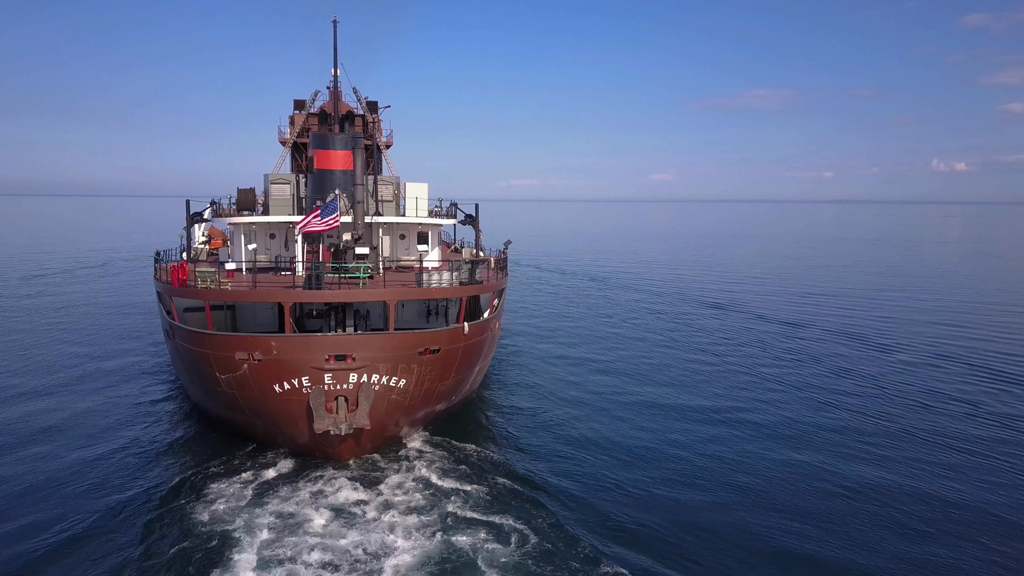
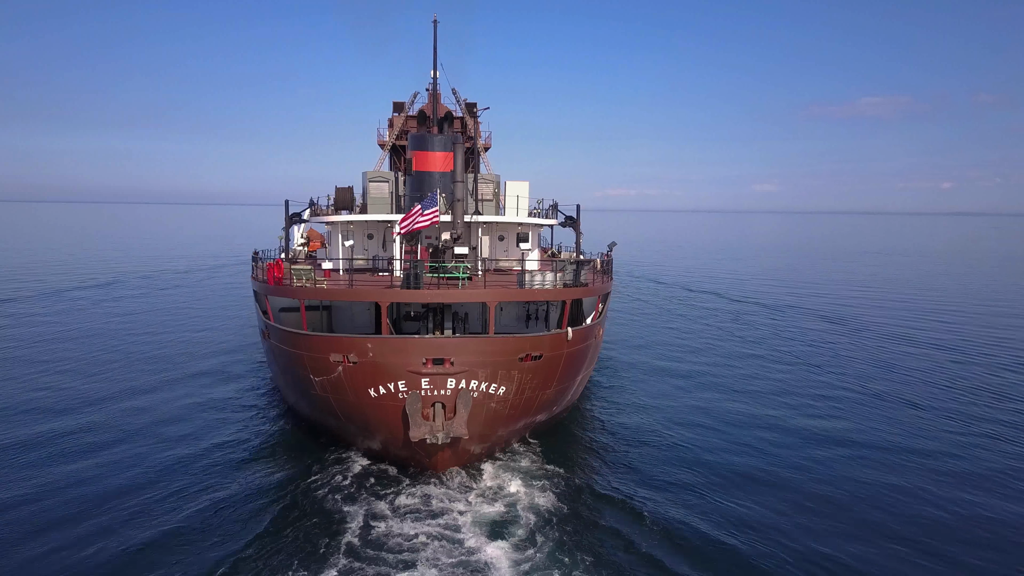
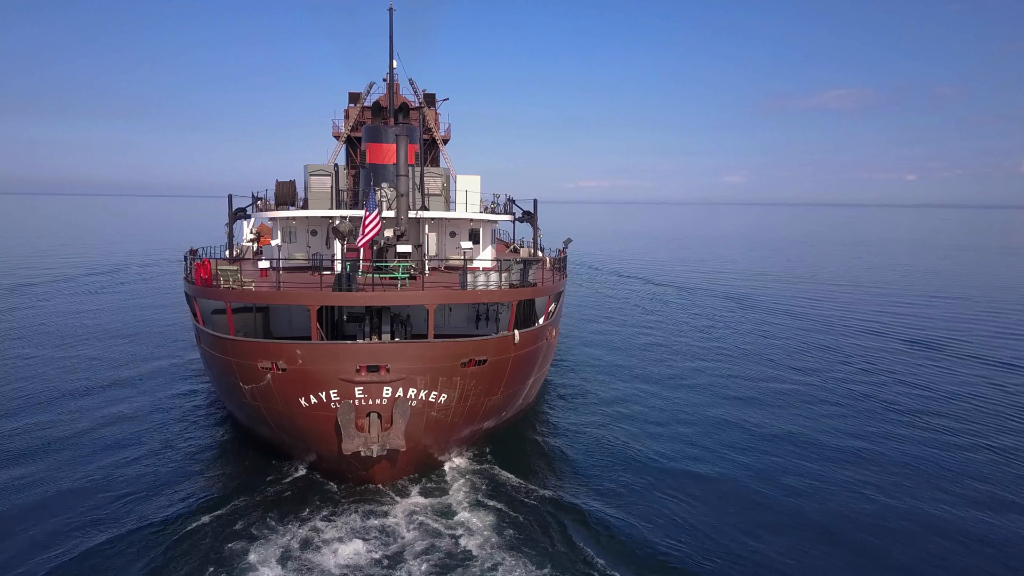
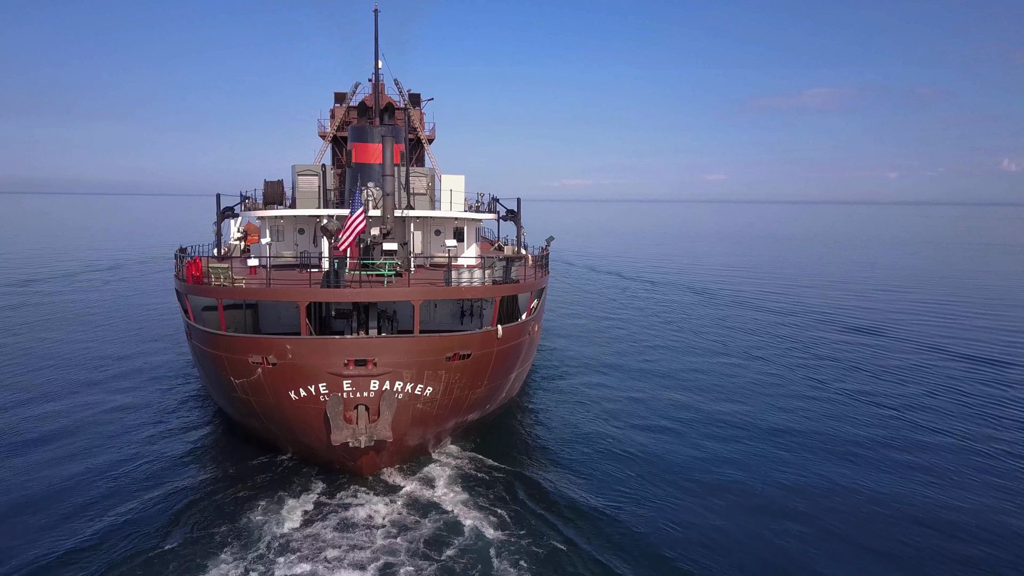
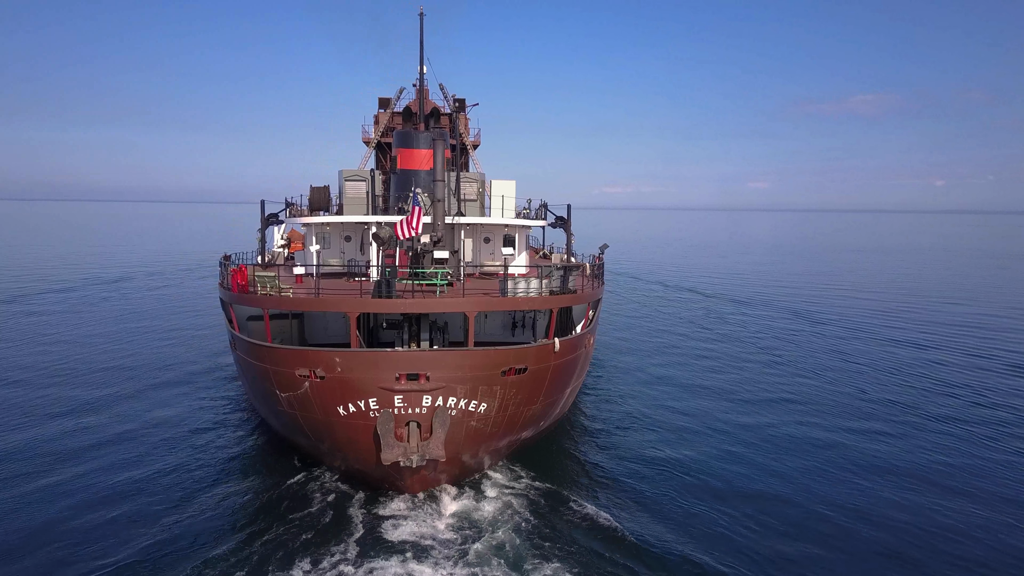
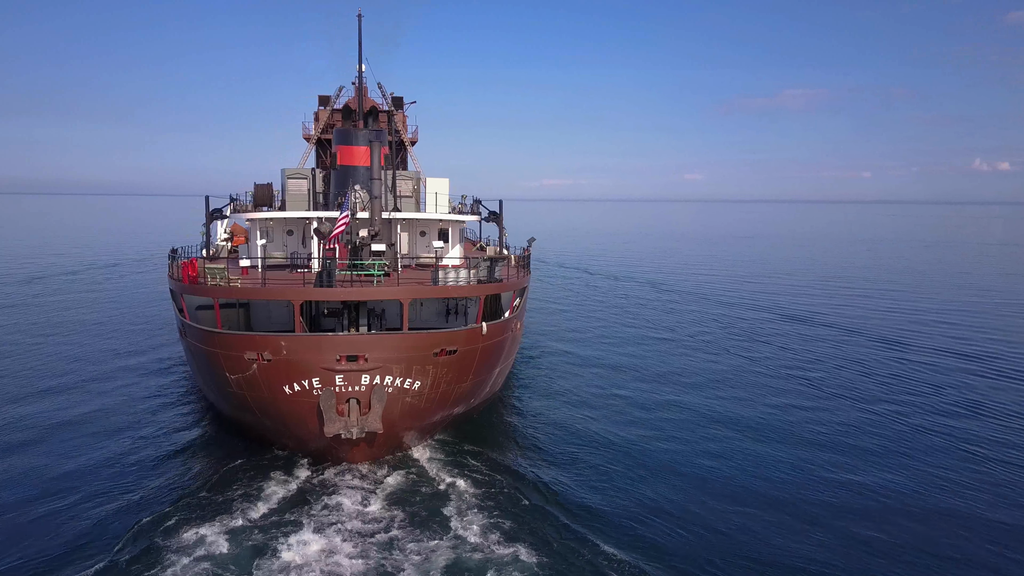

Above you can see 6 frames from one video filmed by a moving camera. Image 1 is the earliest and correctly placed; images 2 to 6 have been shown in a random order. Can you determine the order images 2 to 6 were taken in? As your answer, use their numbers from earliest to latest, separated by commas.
6, 4, 3, 5, 2
